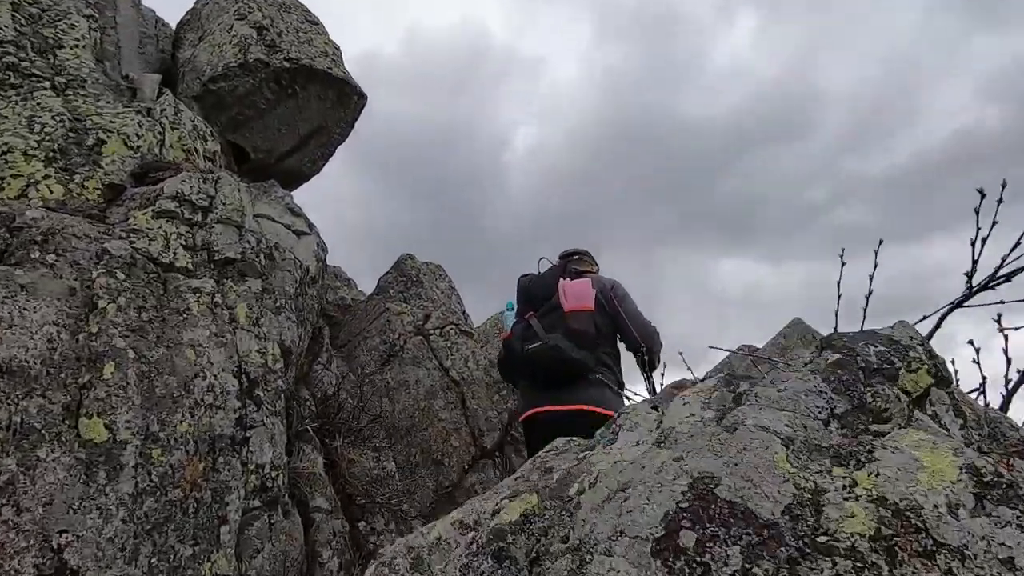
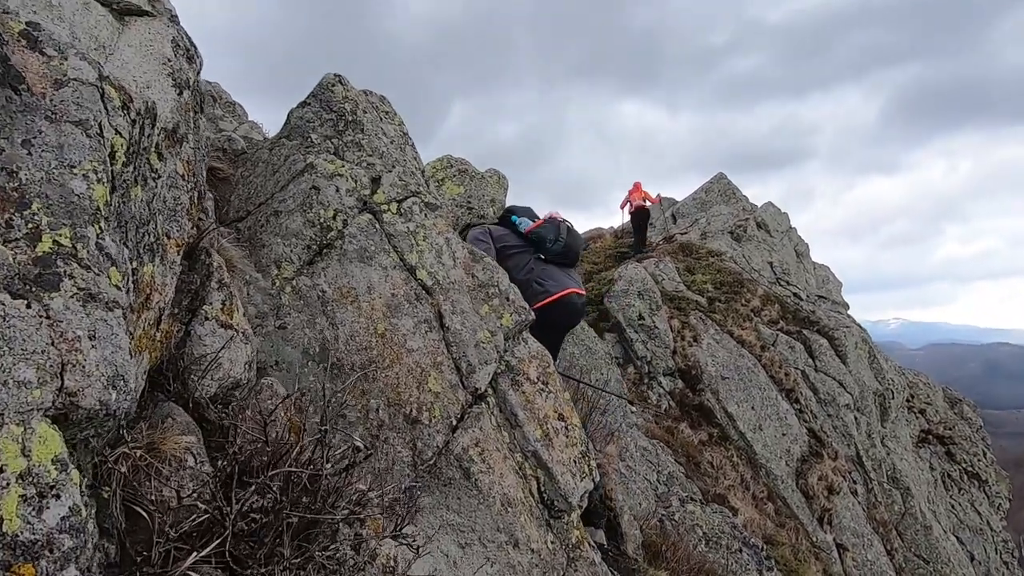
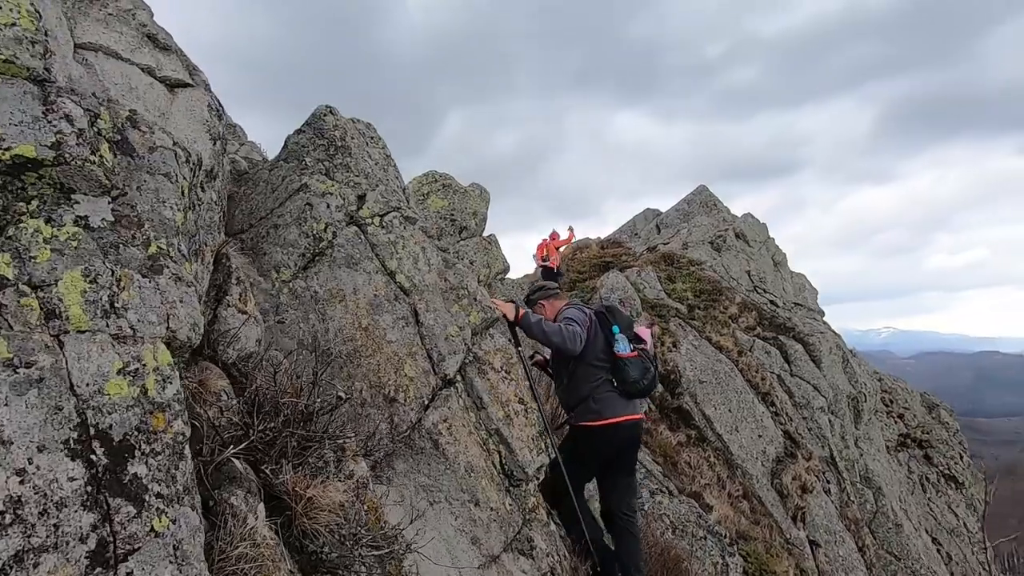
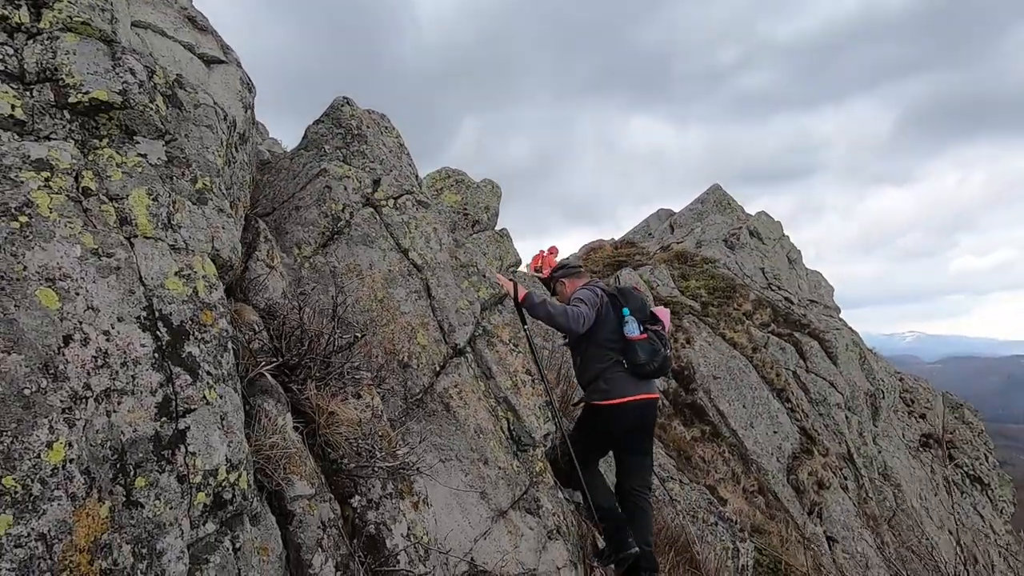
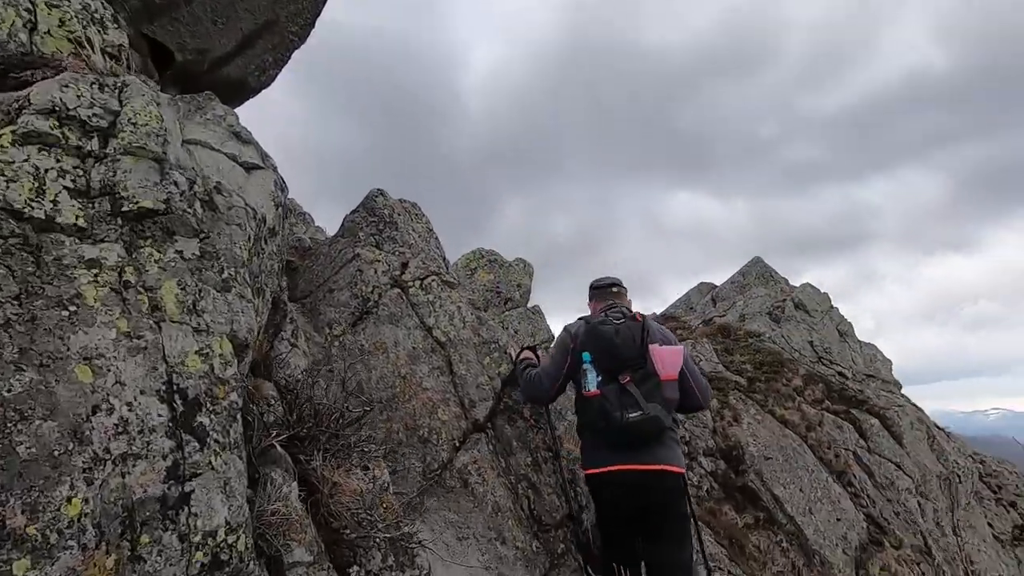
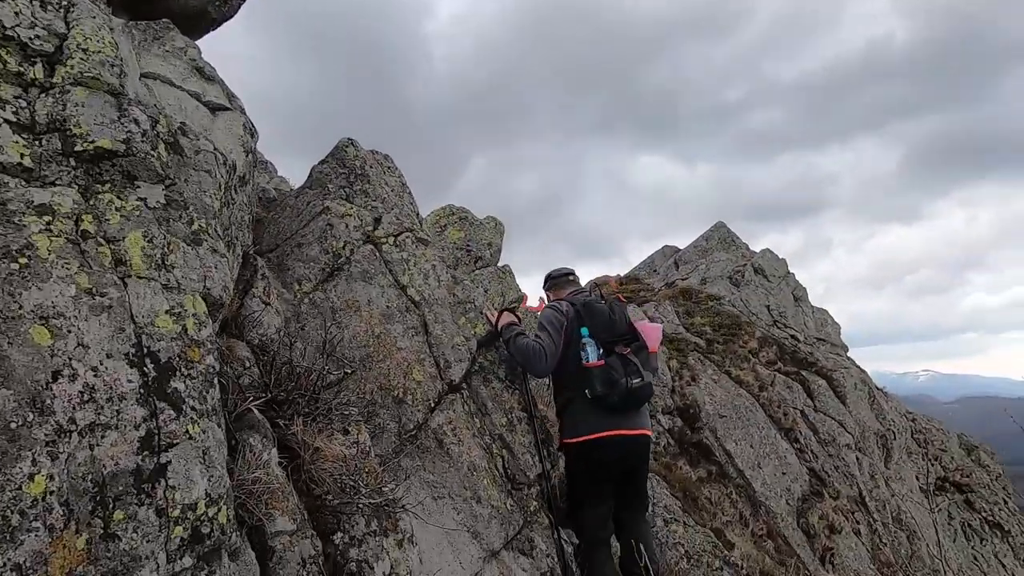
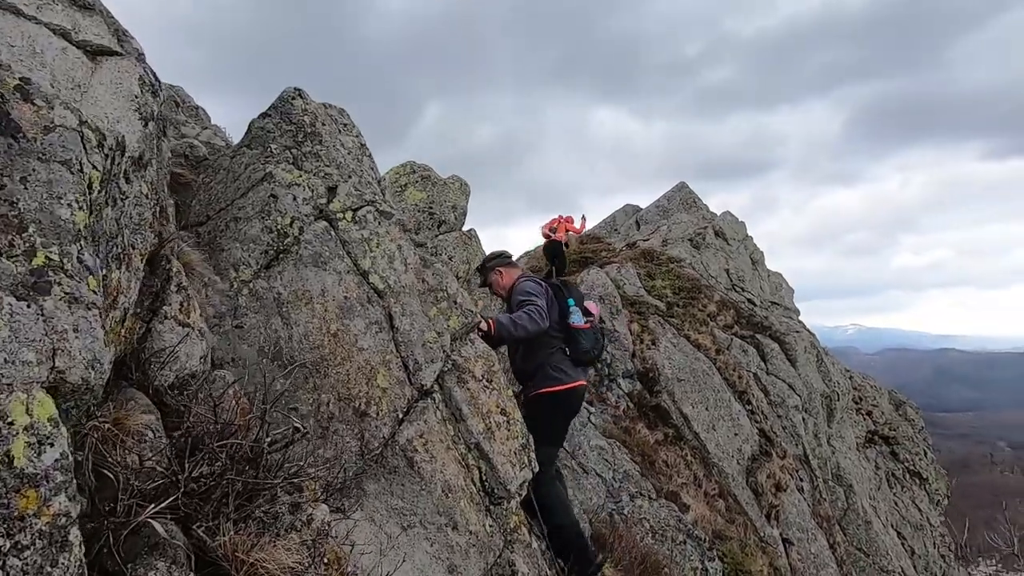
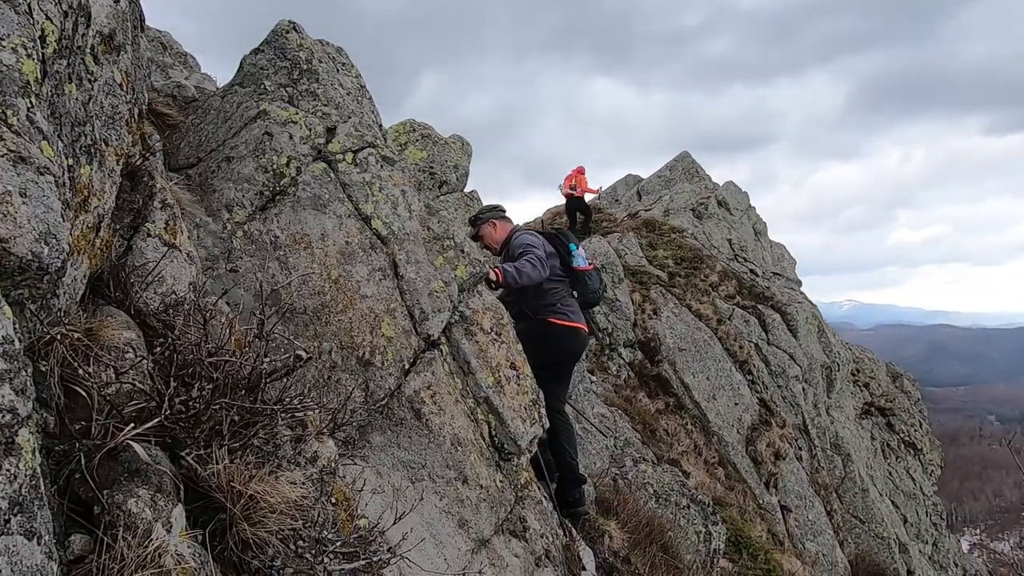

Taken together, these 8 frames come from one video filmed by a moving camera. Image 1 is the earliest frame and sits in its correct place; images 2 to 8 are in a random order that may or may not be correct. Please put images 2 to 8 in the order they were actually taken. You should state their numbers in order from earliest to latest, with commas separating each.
5, 6, 4, 3, 7, 8, 2
